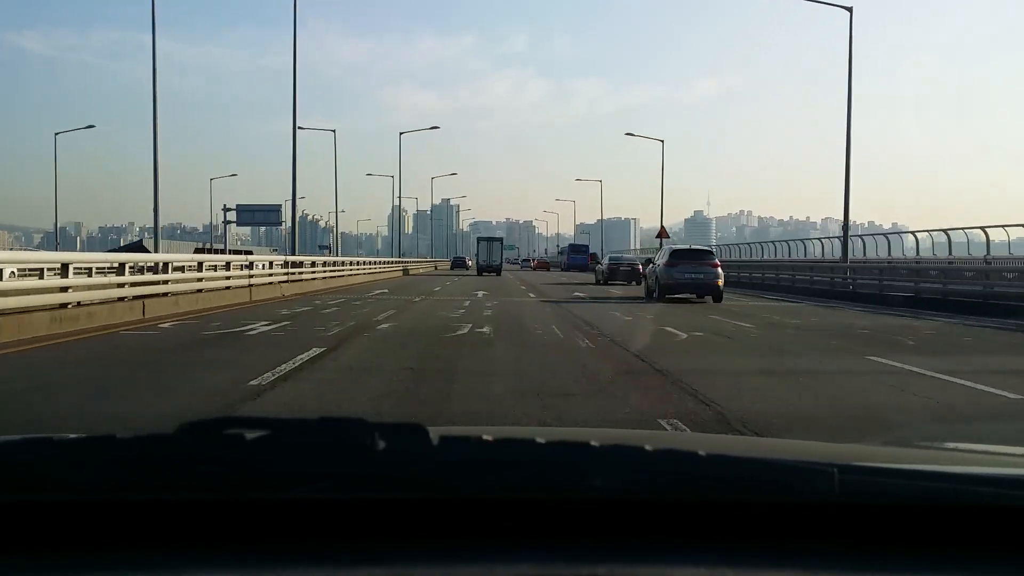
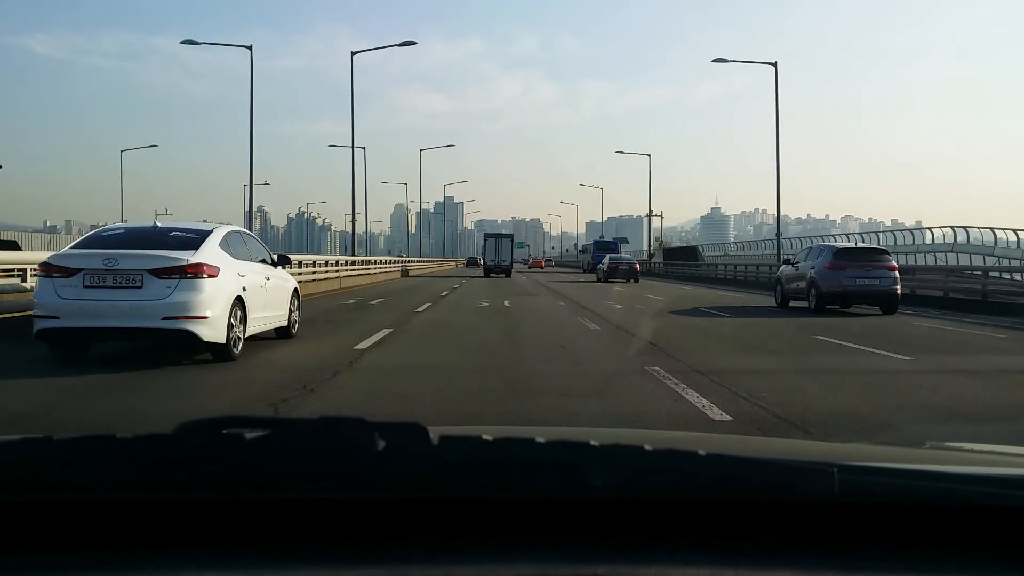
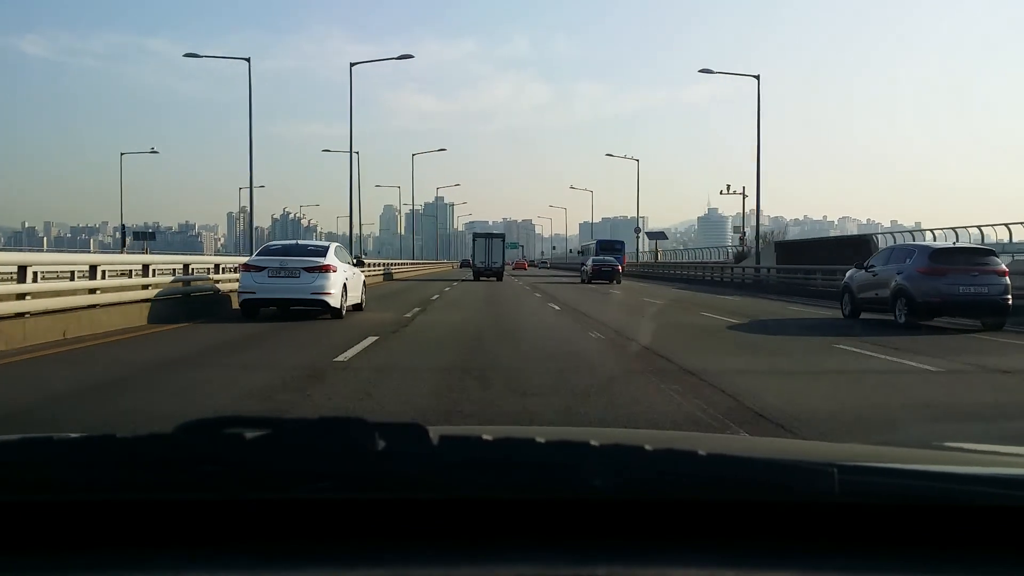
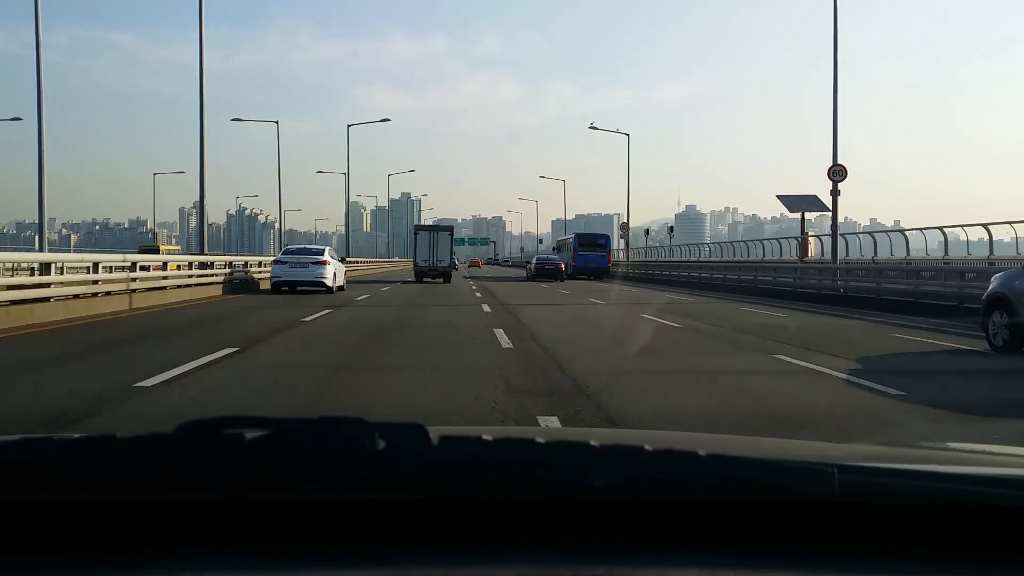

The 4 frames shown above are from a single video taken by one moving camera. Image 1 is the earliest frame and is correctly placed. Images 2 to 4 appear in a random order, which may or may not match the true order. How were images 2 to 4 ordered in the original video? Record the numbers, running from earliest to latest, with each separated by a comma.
2, 3, 4
